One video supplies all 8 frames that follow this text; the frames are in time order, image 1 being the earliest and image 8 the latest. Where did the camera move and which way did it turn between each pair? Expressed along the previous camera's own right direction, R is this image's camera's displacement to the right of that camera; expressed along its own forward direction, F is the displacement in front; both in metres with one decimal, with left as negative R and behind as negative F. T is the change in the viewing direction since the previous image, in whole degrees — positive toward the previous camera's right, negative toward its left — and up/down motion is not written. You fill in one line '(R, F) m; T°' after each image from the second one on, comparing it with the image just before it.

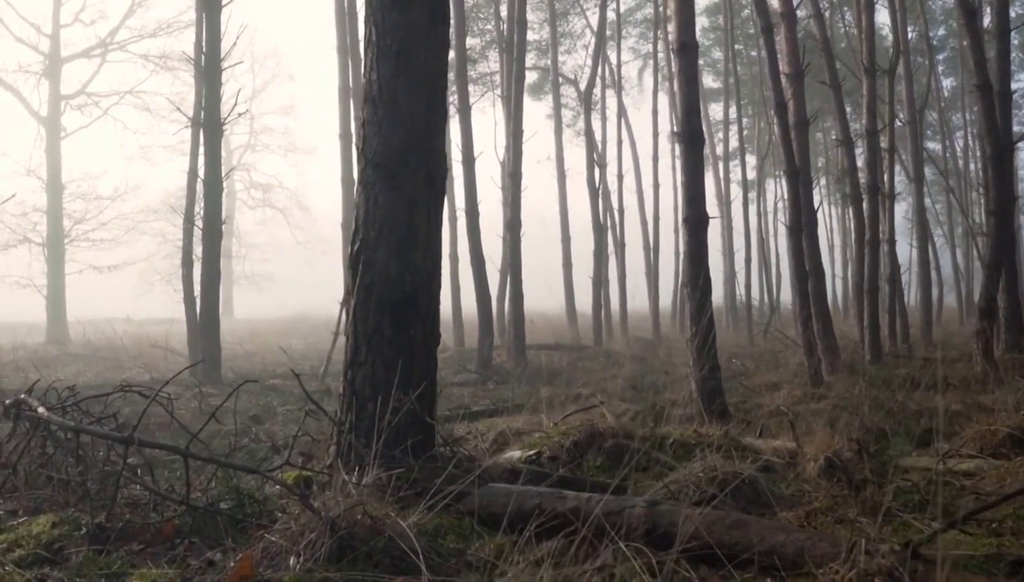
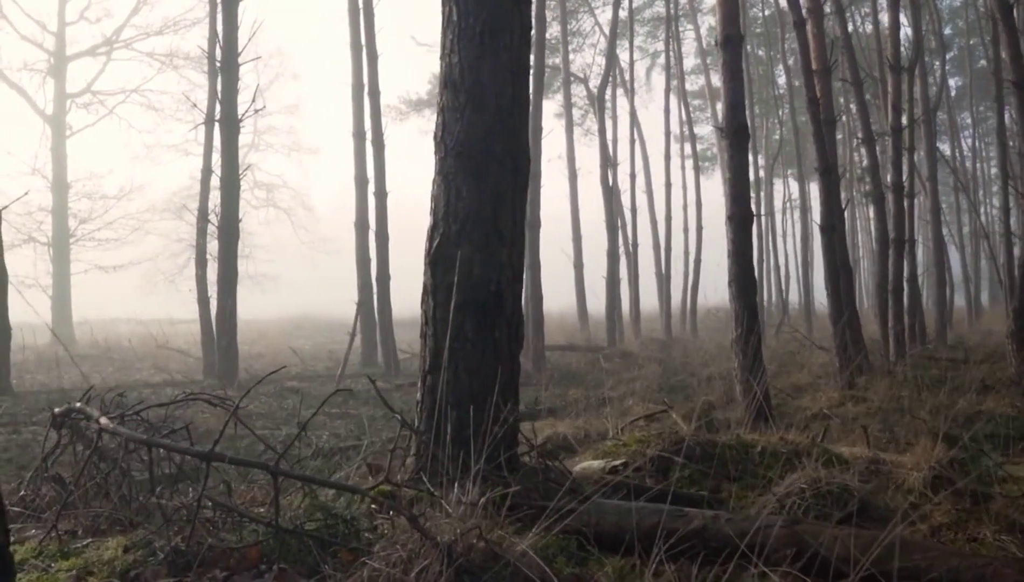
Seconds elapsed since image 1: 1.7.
(-0.5, +0.4) m; 0°
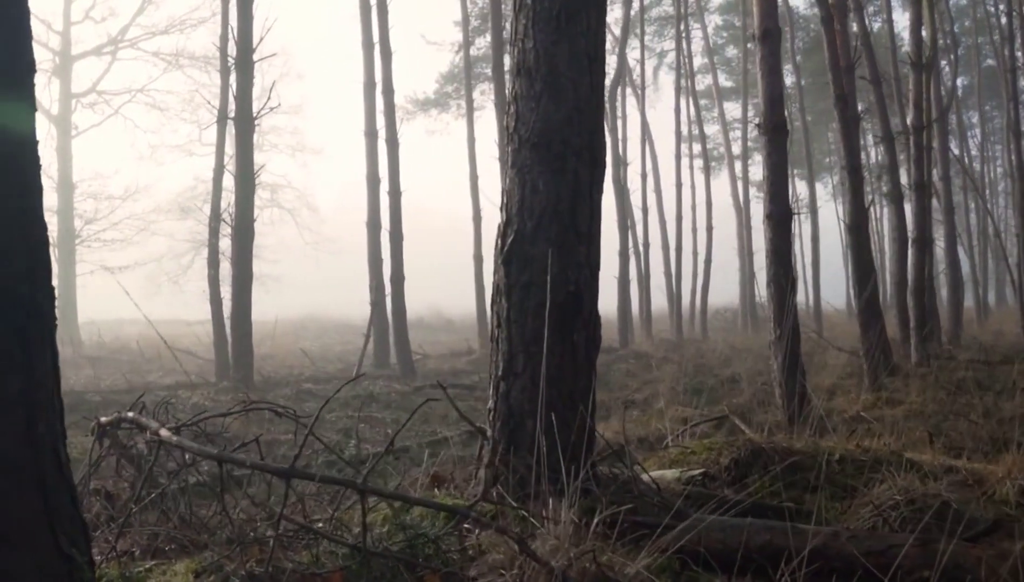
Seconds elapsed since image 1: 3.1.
(-0.4, +0.3) m; 0°
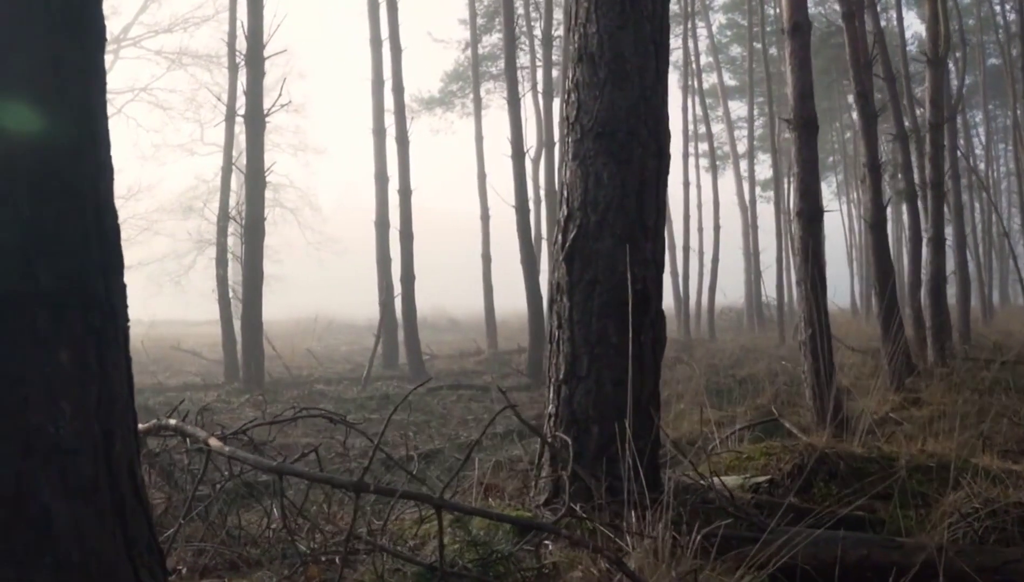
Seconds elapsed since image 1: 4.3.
(-0.3, +0.2) m; 0°
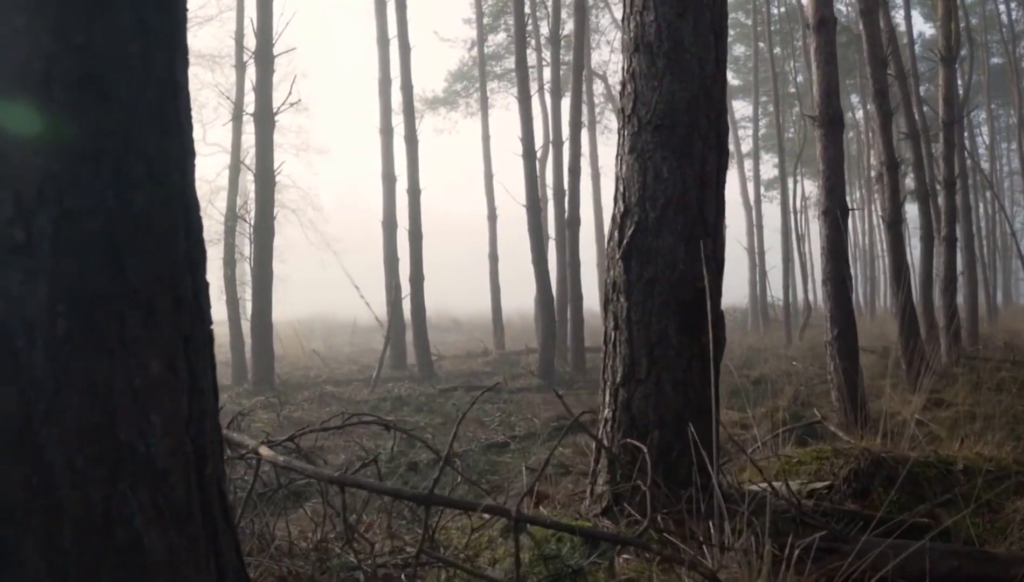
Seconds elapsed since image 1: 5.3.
(-0.3, +0.2) m; 0°
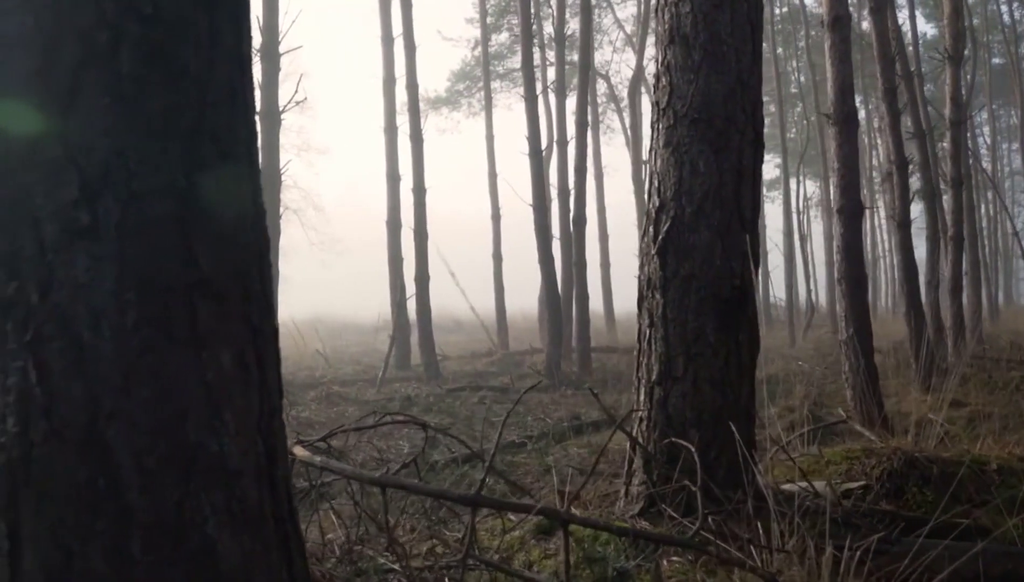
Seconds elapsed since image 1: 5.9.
(-0.2, +0.1) m; 0°
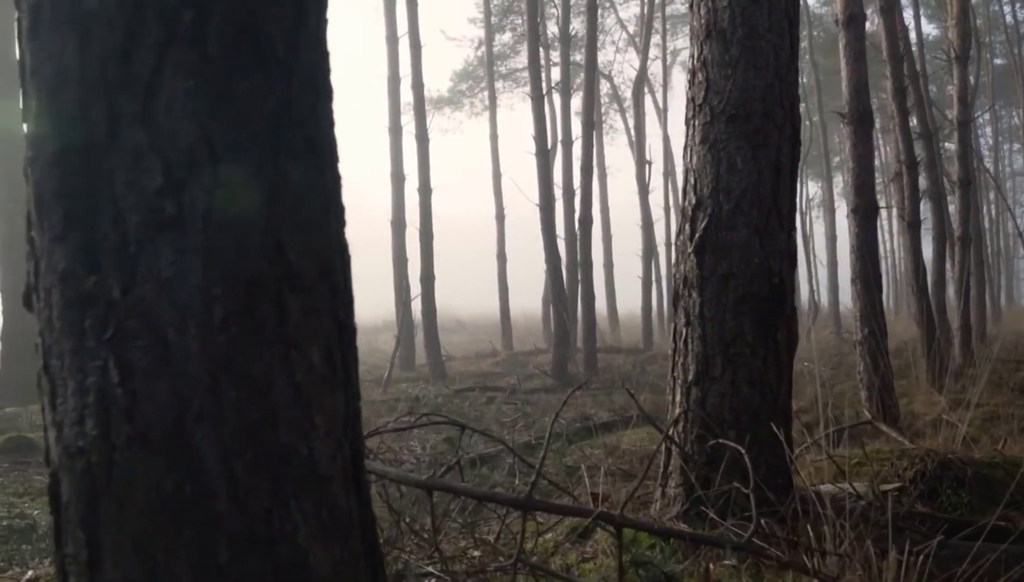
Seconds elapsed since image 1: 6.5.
(-0.2, +0.1) m; 0°
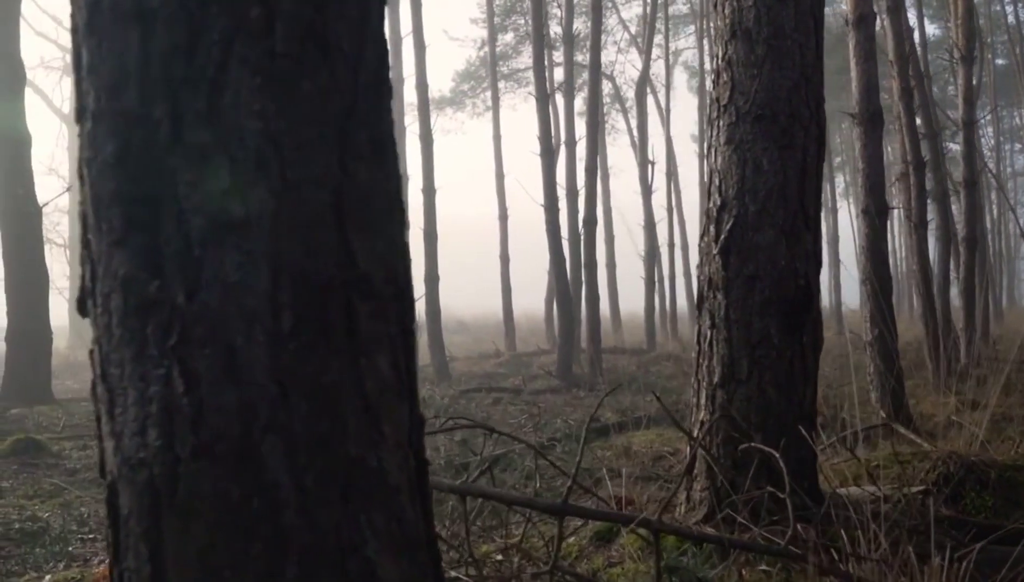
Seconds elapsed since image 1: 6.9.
(-0.1, 0.0) m; 0°
